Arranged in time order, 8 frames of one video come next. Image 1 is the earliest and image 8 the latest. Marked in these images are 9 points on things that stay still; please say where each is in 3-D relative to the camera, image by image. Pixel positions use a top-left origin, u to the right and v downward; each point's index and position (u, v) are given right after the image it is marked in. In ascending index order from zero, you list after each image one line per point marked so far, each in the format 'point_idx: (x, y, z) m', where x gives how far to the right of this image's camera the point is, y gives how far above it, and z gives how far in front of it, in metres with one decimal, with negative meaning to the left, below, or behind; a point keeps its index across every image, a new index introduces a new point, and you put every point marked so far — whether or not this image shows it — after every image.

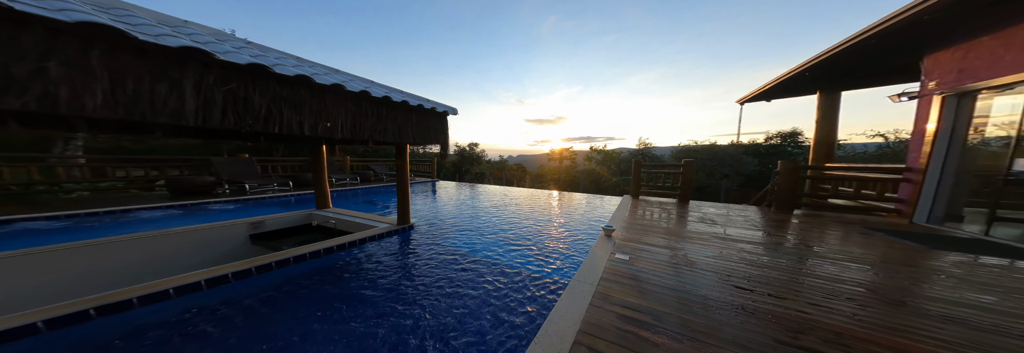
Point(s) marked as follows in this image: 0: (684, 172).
0: (+5.1, +0.1, +6.5) m
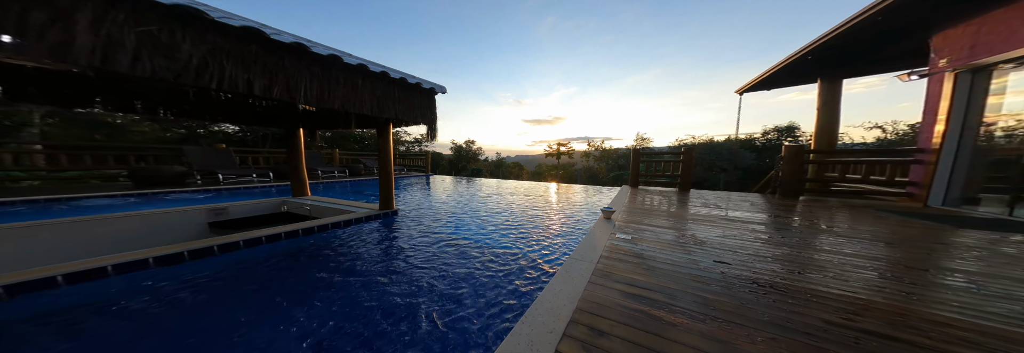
0: (+5.0, +0.4, +6.3) m
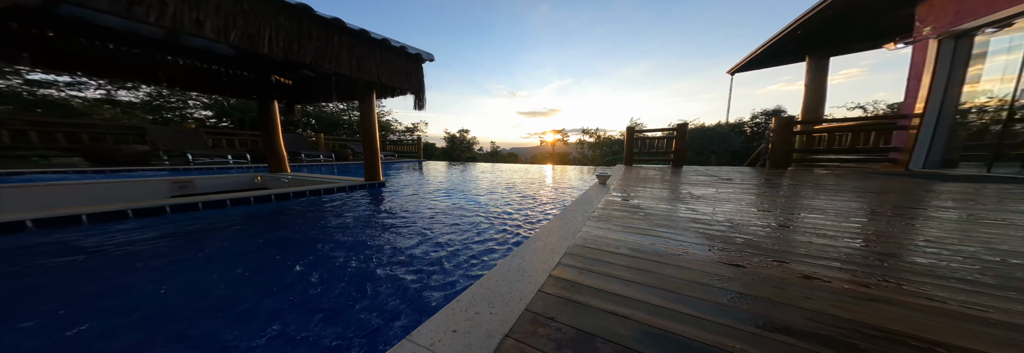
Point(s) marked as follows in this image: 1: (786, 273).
0: (+4.7, +1.1, +6.3) m
1: (+0.9, -0.3, +0.8) m
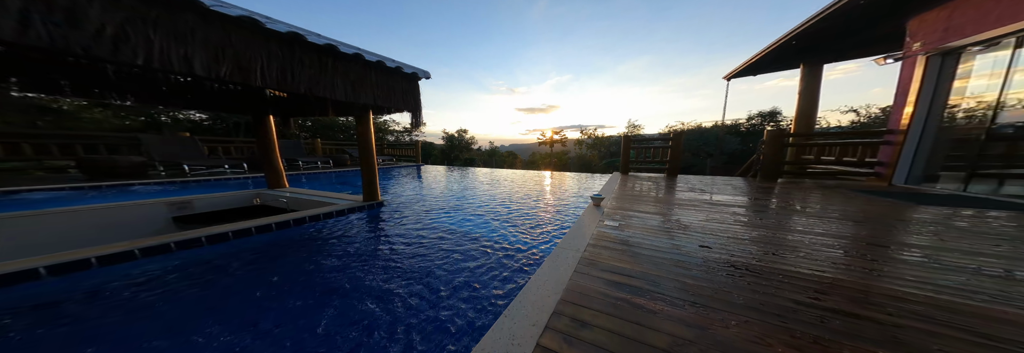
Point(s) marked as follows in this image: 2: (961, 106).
0: (+4.6, +0.9, +6.4) m
1: (+0.9, -0.6, +0.9) m
2: (+7.1, +1.4, +3.5) m
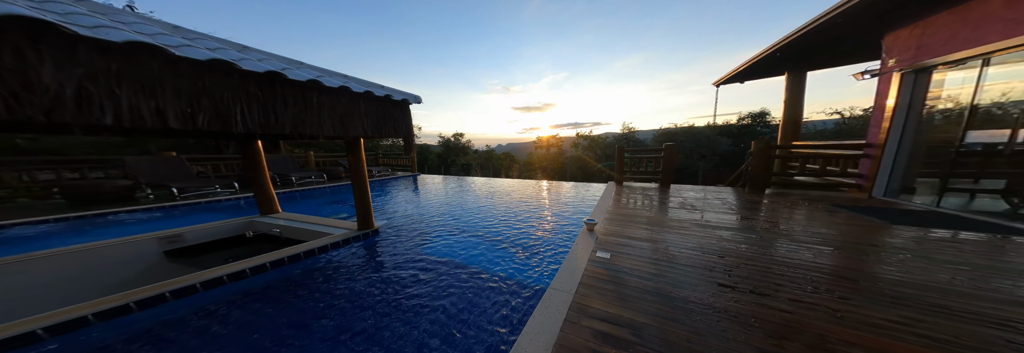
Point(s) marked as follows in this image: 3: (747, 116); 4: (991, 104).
0: (+4.5, +0.6, +6.5) m
1: (+0.9, -0.9, +0.9) m
2: (+7.0, +1.2, +3.6) m
3: (+15.7, +4.2, +14.8) m
4: (+6.8, +1.2, +3.2) m
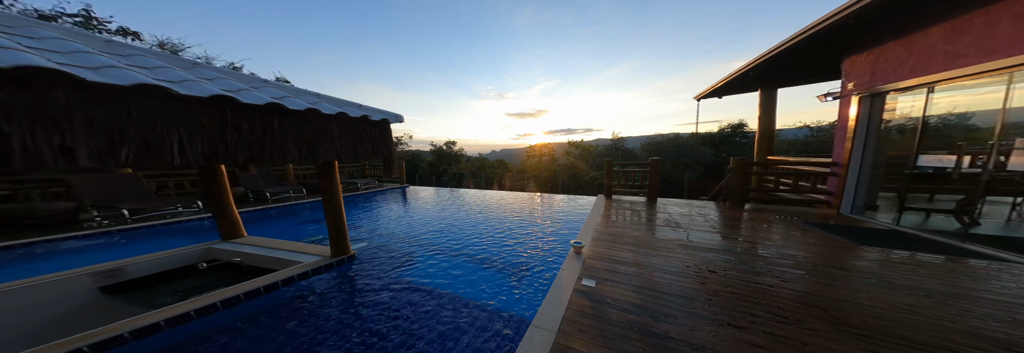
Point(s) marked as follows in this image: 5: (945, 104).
0: (+4.1, +0.2, +6.7) m
1: (+0.7, -1.2, +0.9) m
2: (+6.7, +0.9, +3.9) m
3: (+15.0, +3.5, +15.6) m
4: (+6.5, +0.9, +3.4) m
5: (+6.5, +1.1, +3.3) m
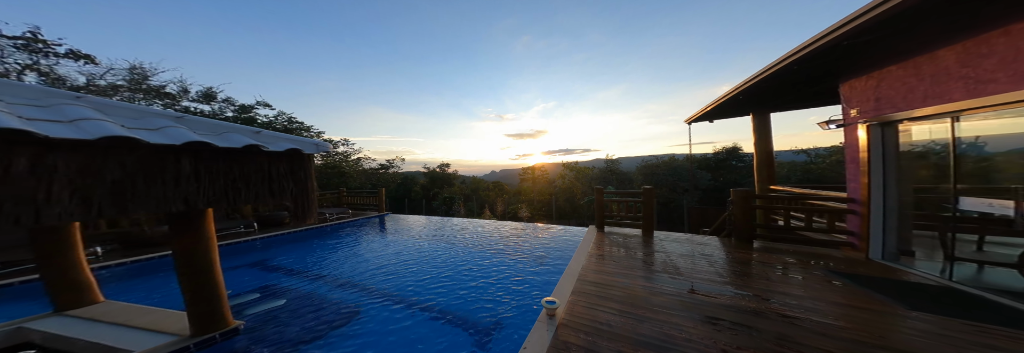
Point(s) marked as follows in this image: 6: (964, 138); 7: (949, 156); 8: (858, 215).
0: (+3.5, -0.7, +6.1) m
1: (+0.2, -1.5, +0.1) m
2: (+6.2, +0.3, +3.4) m
3: (+14.3, +1.8, +15.3) m
4: (+6.0, +0.4, +2.9) m
5: (+5.9, +0.6, +2.8) m
6: (+6.0, +0.4, +2.9) m
7: (+6.1, +0.2, +3.1) m
8: (+6.2, -0.6, +4.0) m
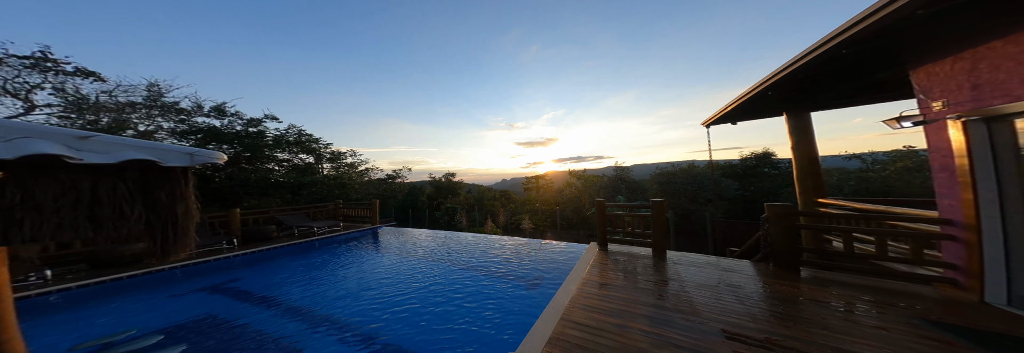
0: (+3.2, -0.9, +5.1) m
1: (-0.5, -1.5, -0.6) m
2: (+5.7, +0.2, +2.3) m
3: (+14.7, +1.3, +13.7) m
4: (+5.5, +0.2, +1.9) m
5: (+5.4, +0.4, +1.8) m
6: (+5.4, +0.3, +1.9) m
7: (+5.5, +0.1, +2.1) m
8: (+5.7, -0.8, +2.9) m
